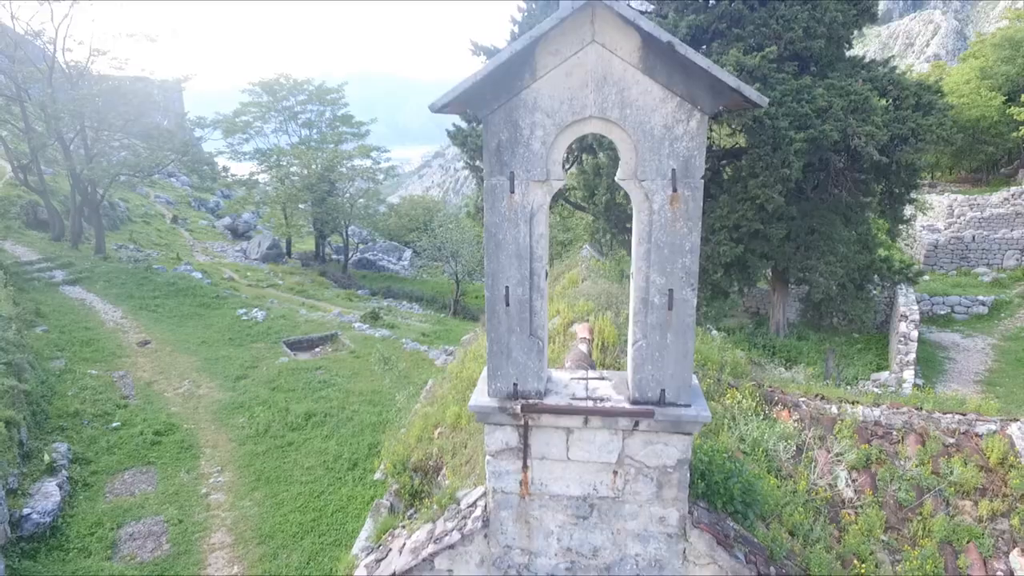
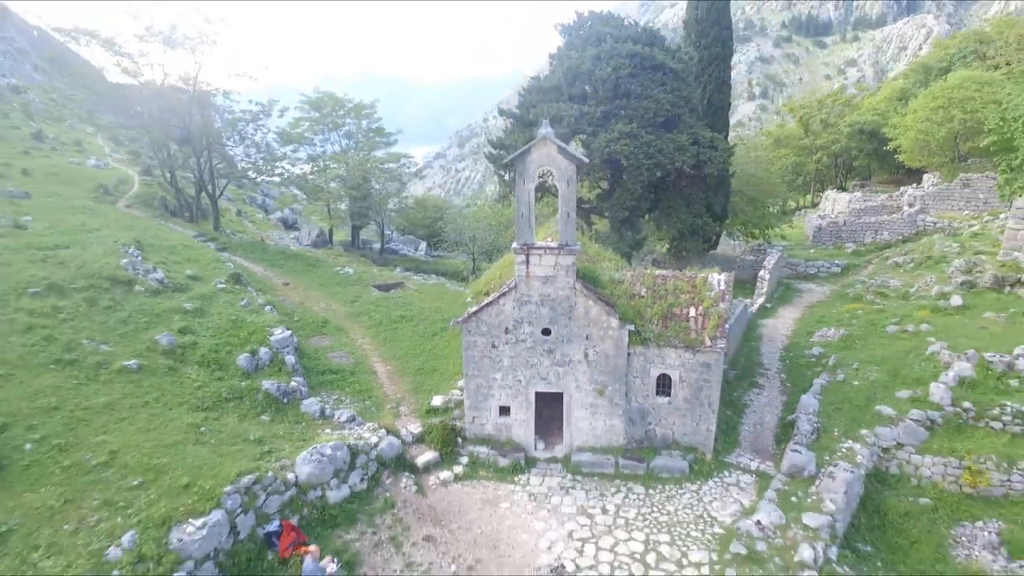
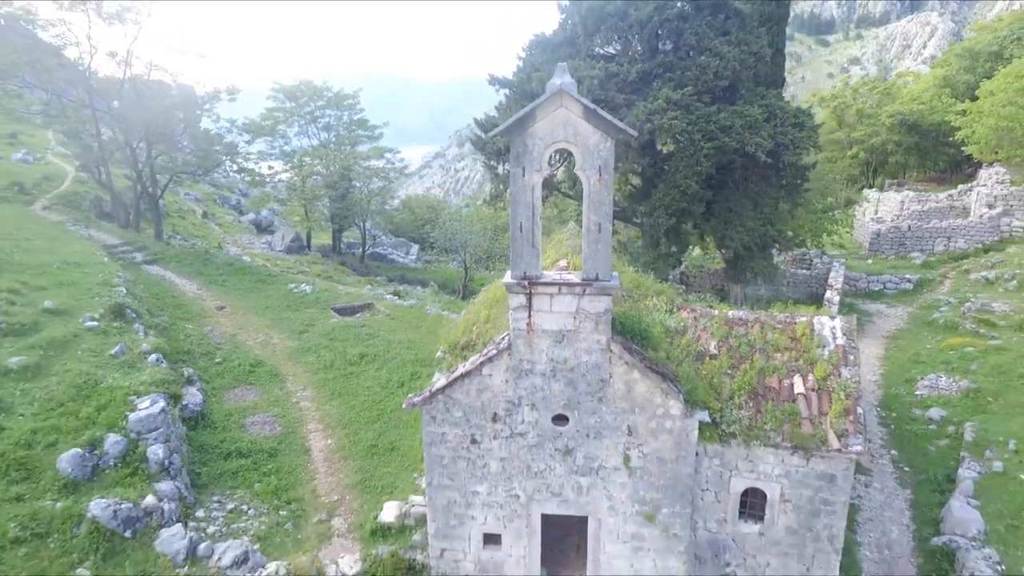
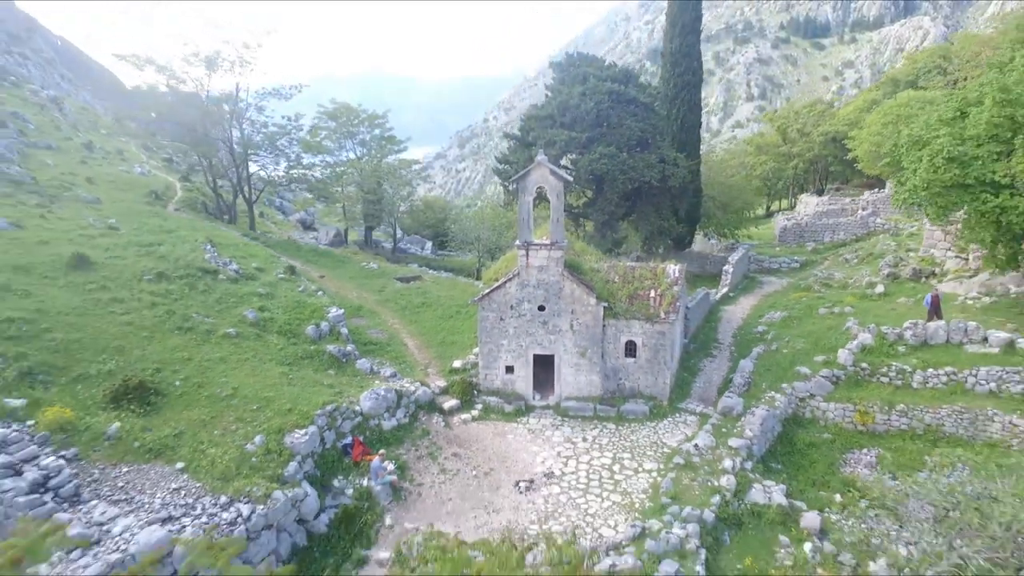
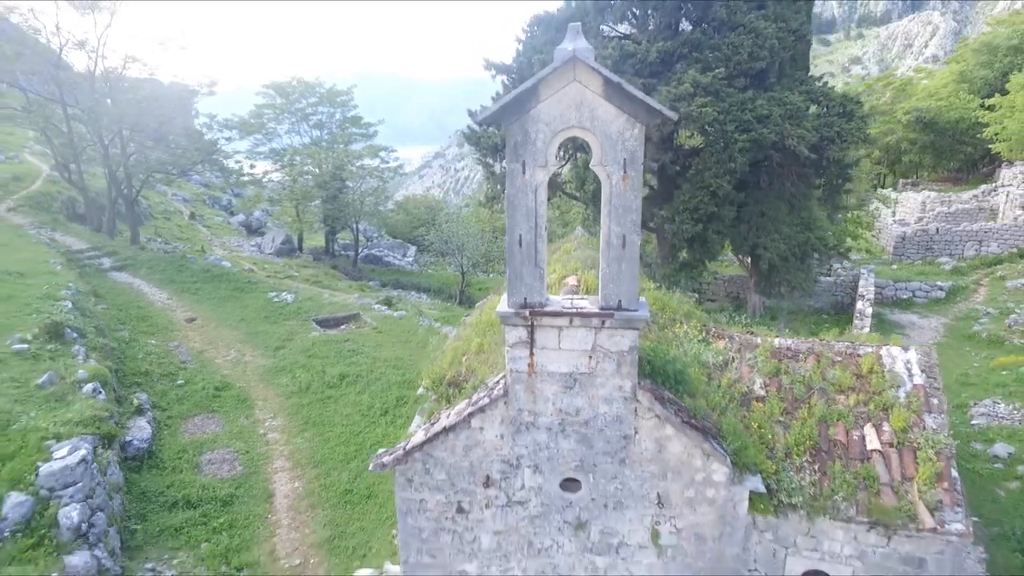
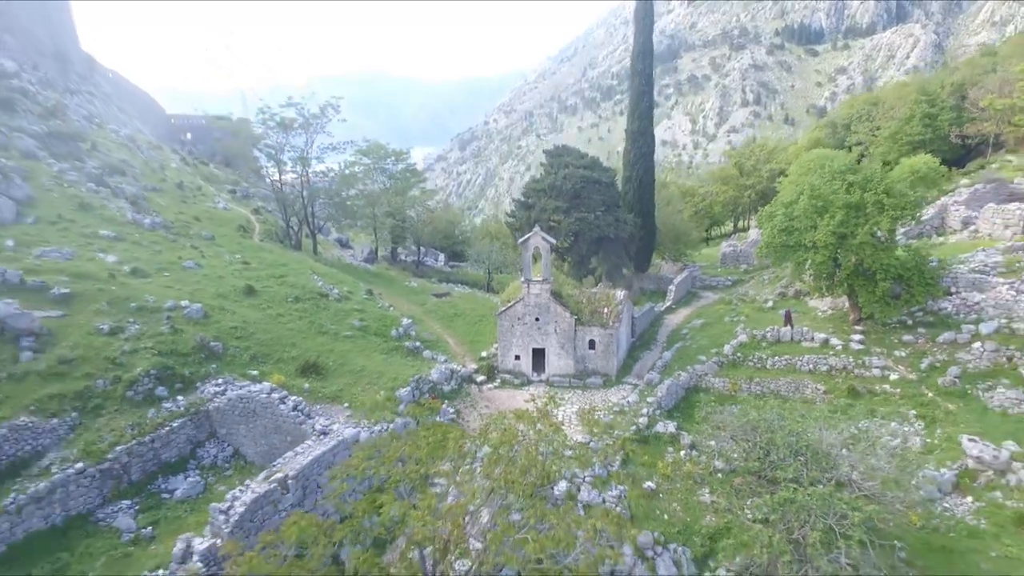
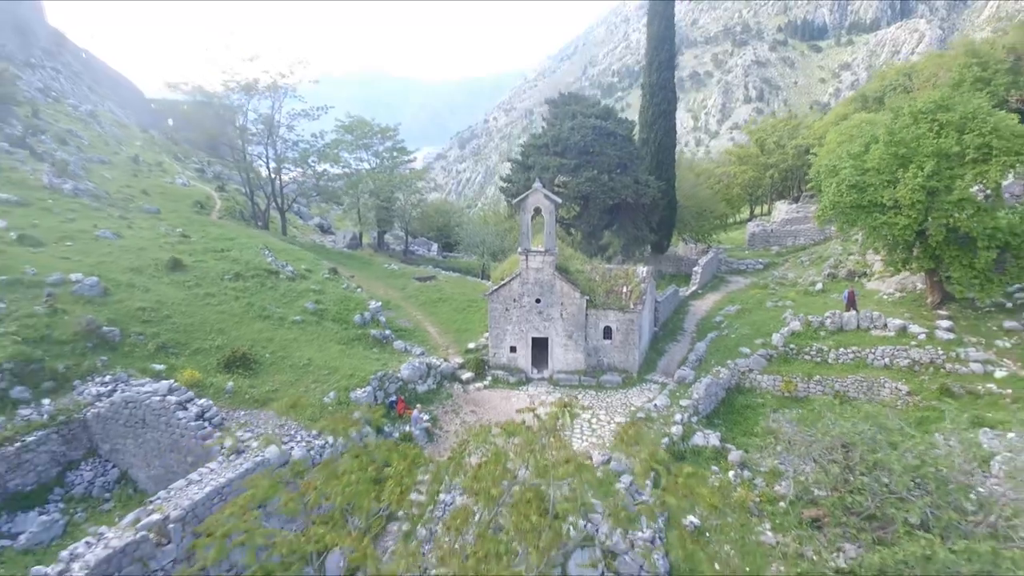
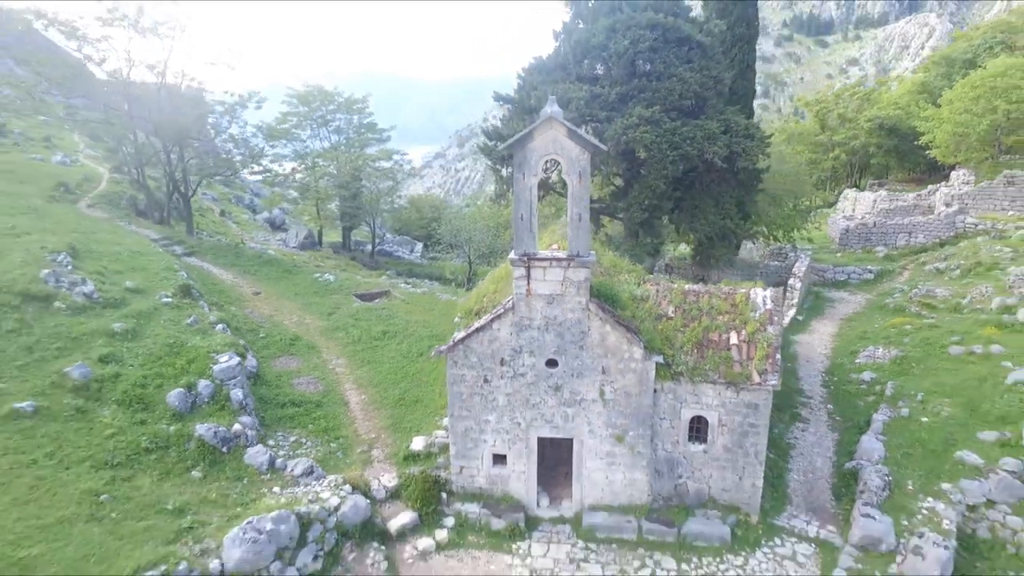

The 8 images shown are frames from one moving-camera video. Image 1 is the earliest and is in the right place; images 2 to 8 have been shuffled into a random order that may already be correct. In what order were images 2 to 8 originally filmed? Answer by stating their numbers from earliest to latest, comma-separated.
5, 3, 8, 2, 4, 7, 6
